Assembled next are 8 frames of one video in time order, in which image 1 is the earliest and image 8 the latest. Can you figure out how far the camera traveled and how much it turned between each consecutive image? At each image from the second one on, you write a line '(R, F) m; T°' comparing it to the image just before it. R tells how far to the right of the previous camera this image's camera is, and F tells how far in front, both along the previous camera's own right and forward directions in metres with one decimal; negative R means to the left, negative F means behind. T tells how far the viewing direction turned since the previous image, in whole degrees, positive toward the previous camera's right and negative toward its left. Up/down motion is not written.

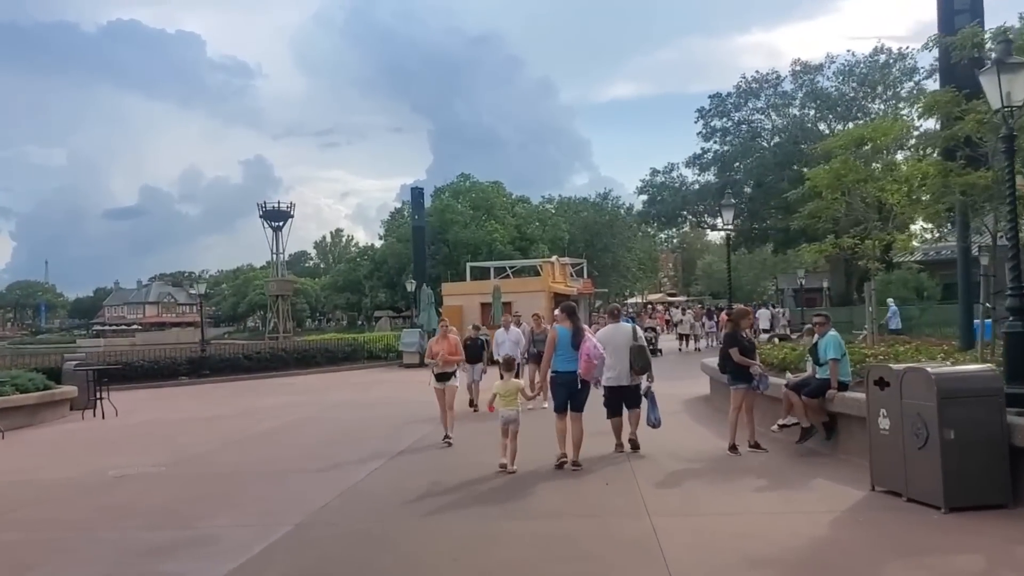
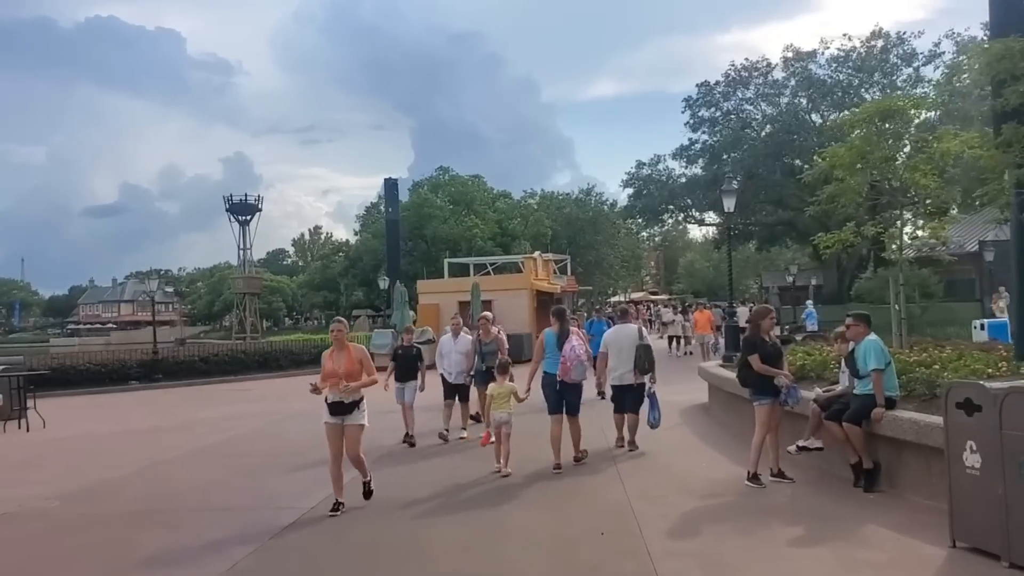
(+0.1, +1.8) m; +1°
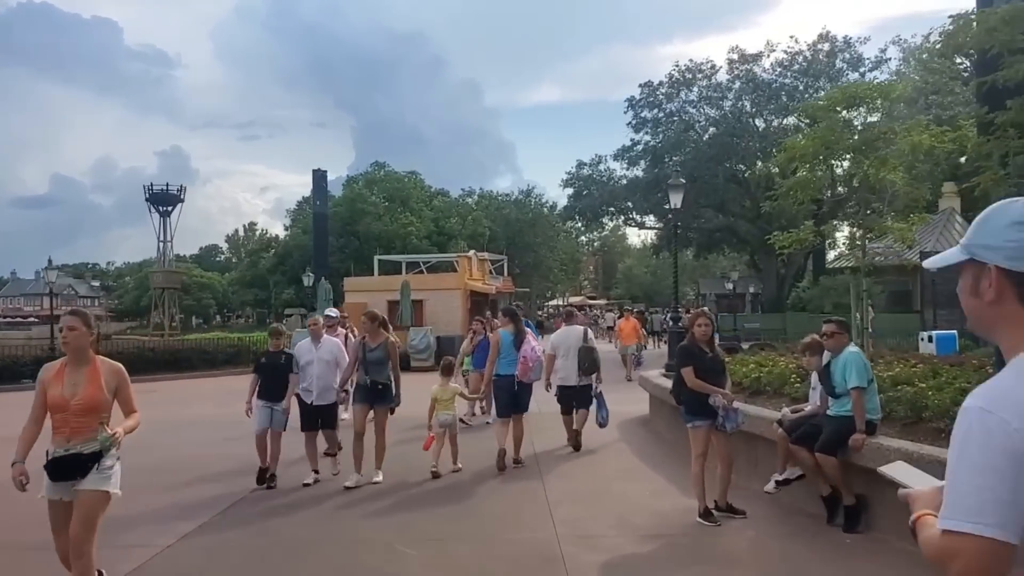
(+0.2, +1.4) m; +4°
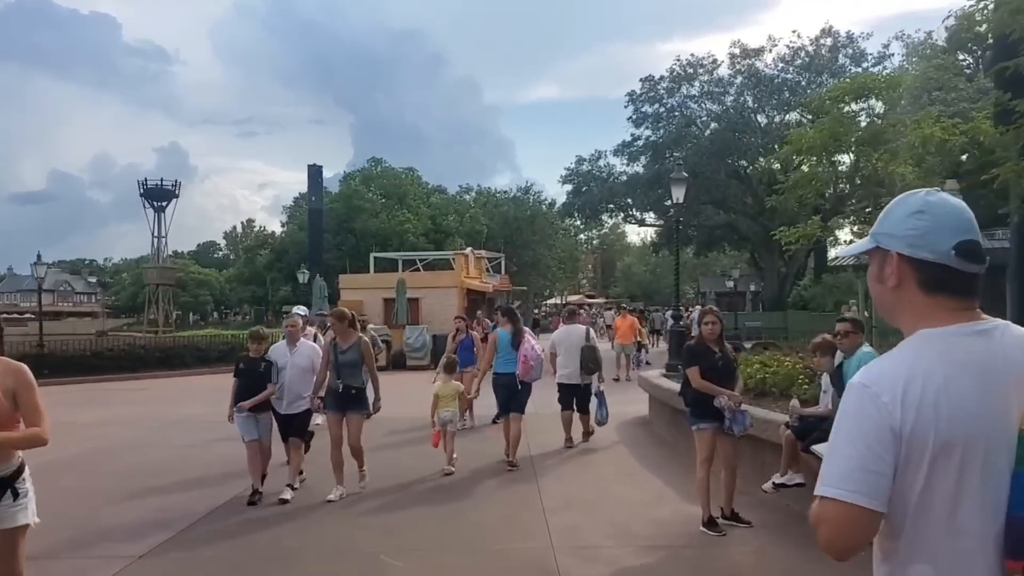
(0.0, +0.4) m; 0°
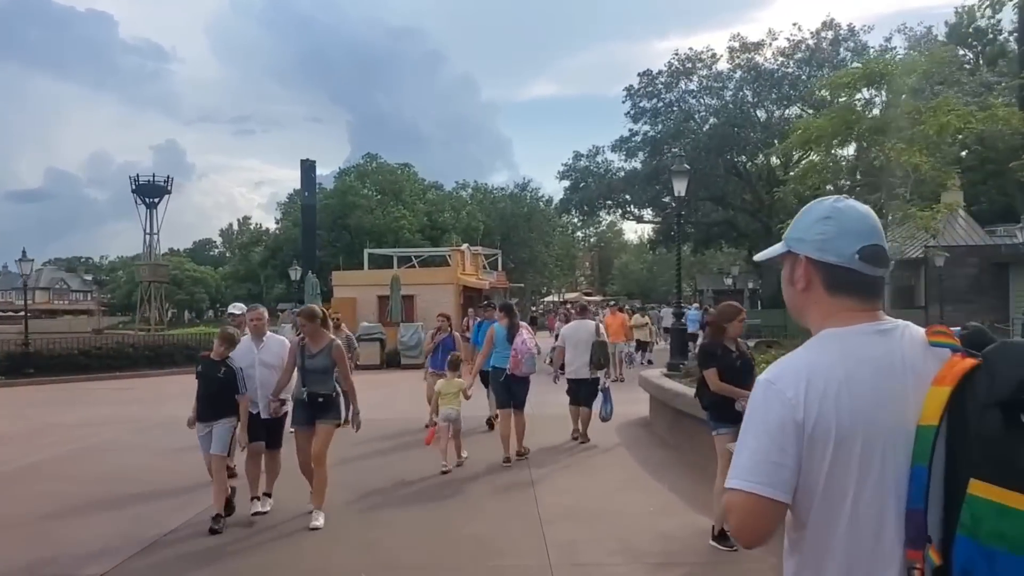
(0.0, +0.5) m; 0°
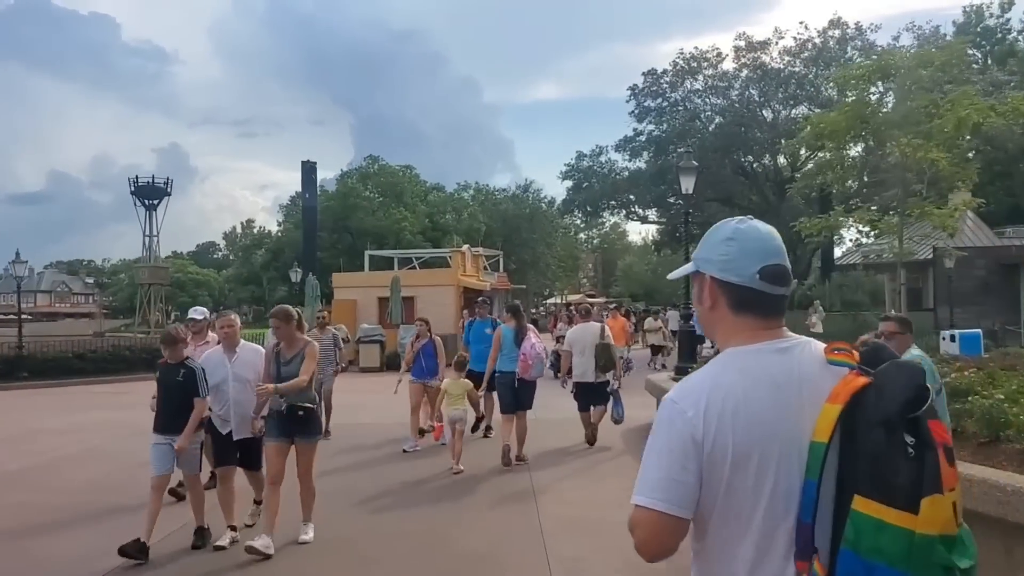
(0.0, +0.4) m; 0°
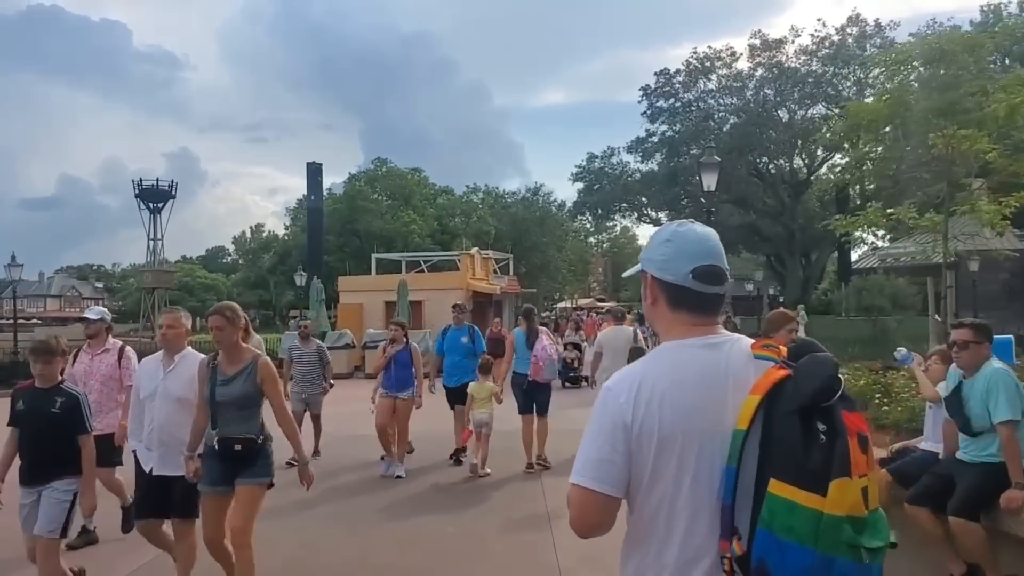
(0.0, +0.7) m; -1°
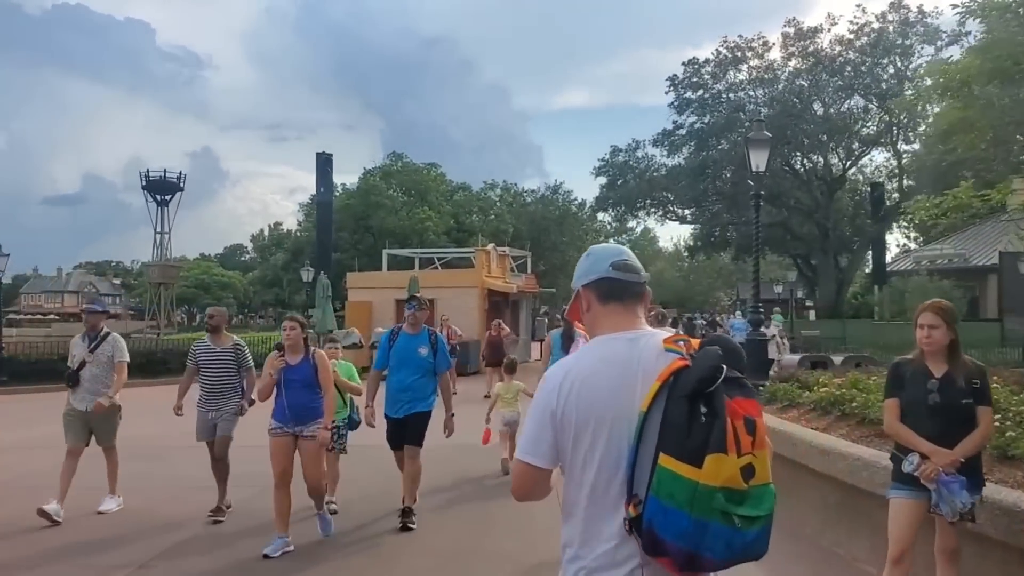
(0.0, +1.4) m; -1°
